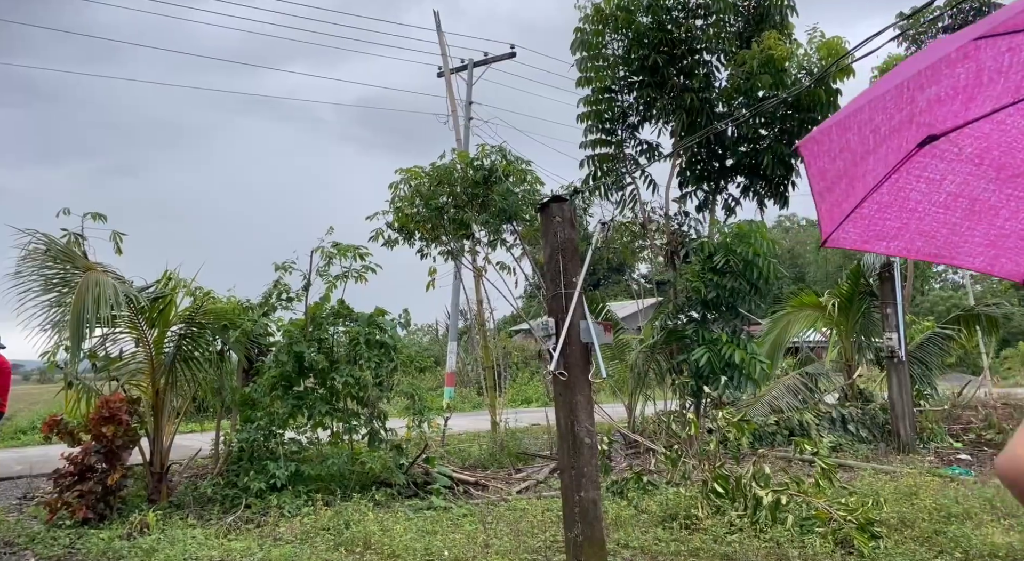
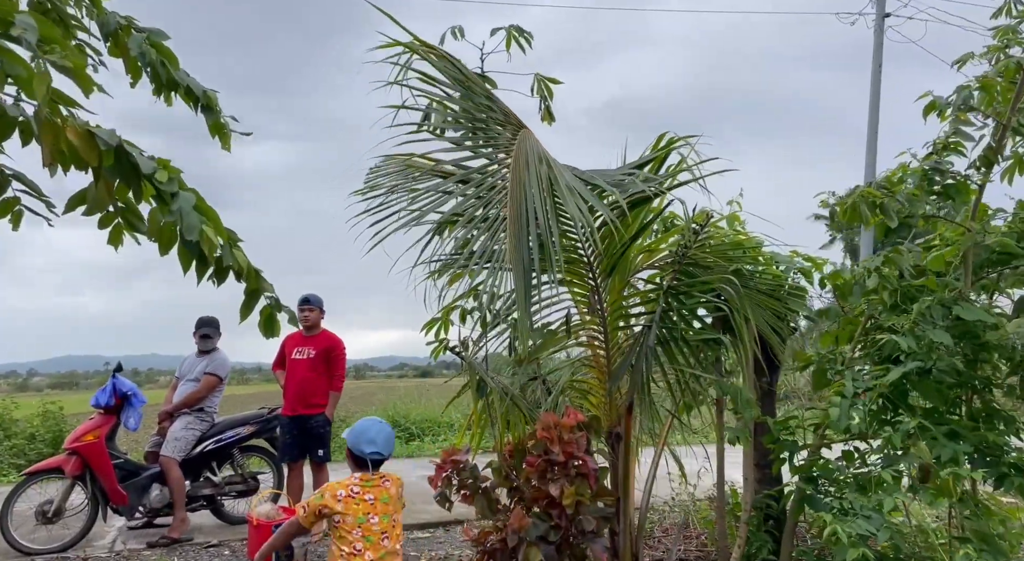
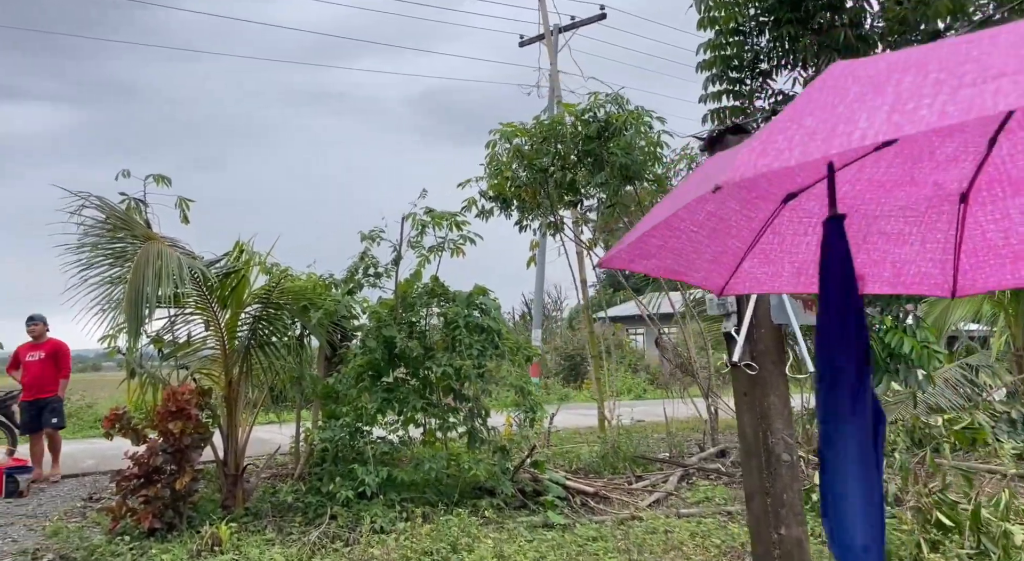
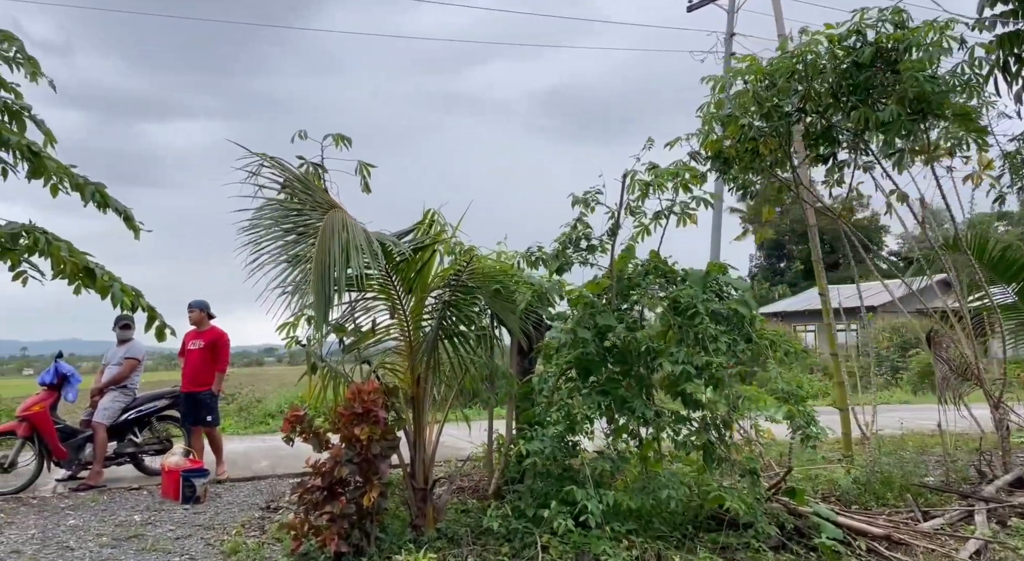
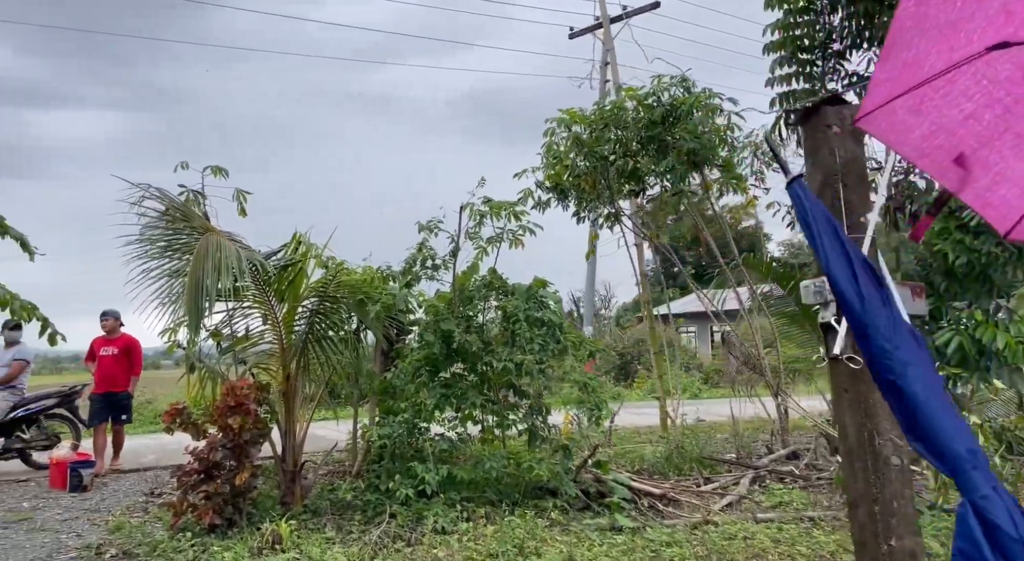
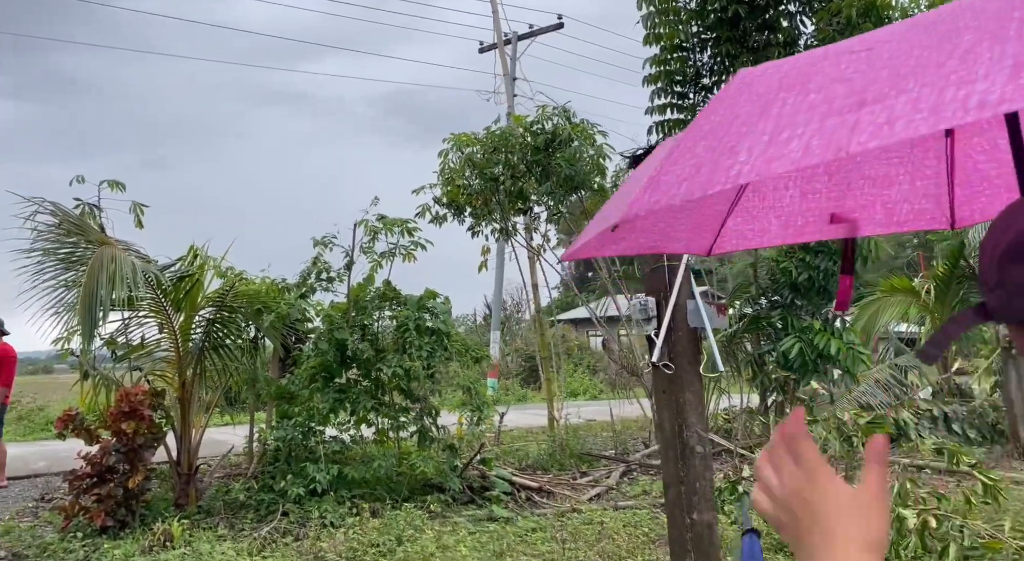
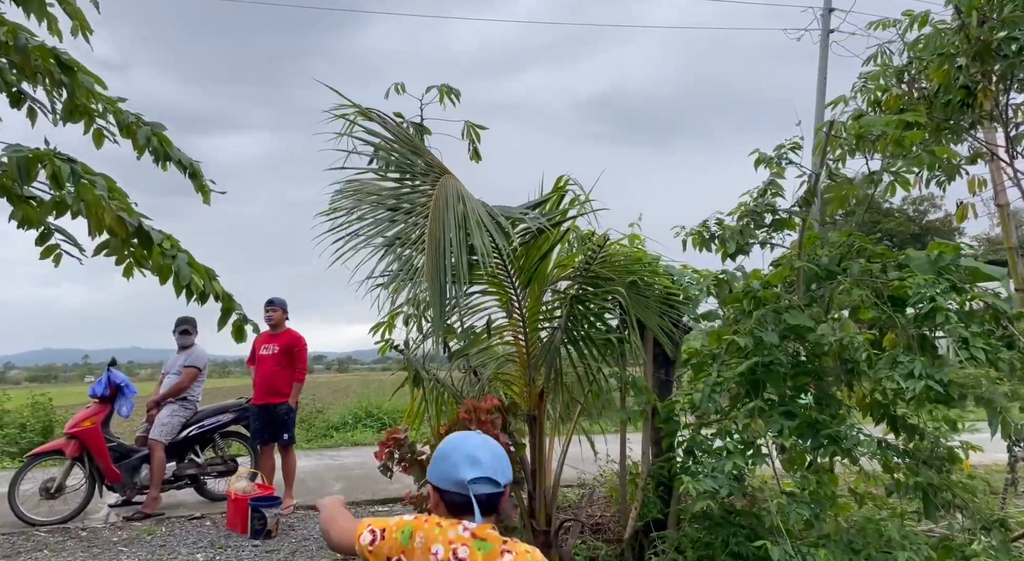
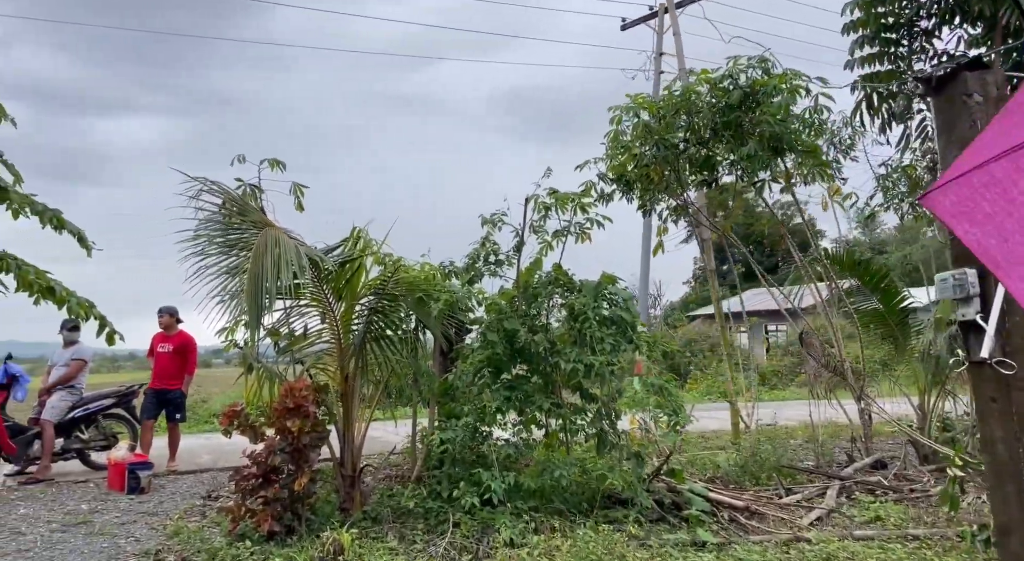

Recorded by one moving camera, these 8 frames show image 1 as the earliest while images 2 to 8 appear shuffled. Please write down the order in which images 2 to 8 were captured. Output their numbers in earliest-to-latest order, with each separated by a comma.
6, 3, 5, 8, 4, 7, 2
